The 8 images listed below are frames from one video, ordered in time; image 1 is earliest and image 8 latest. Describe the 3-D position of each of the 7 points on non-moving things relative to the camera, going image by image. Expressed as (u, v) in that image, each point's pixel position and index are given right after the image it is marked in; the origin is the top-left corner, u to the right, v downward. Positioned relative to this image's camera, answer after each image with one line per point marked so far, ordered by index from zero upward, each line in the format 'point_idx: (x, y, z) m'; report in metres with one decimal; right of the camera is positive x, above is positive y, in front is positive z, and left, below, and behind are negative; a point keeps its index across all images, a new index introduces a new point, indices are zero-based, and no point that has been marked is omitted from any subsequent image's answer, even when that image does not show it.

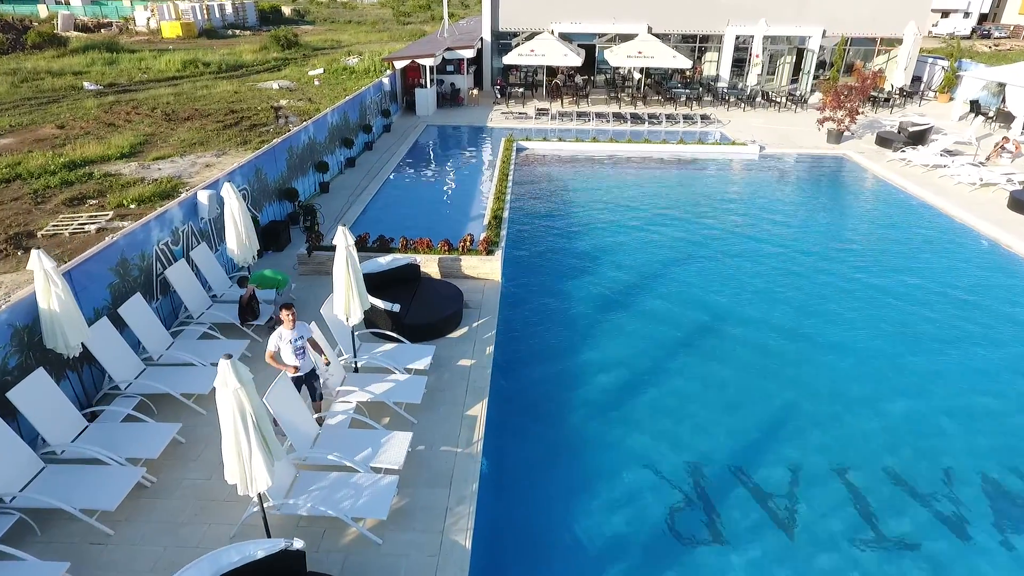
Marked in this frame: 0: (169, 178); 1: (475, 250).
0: (-9.7, +3.1, +17.5) m
1: (-0.7, +0.7, +11.2) m
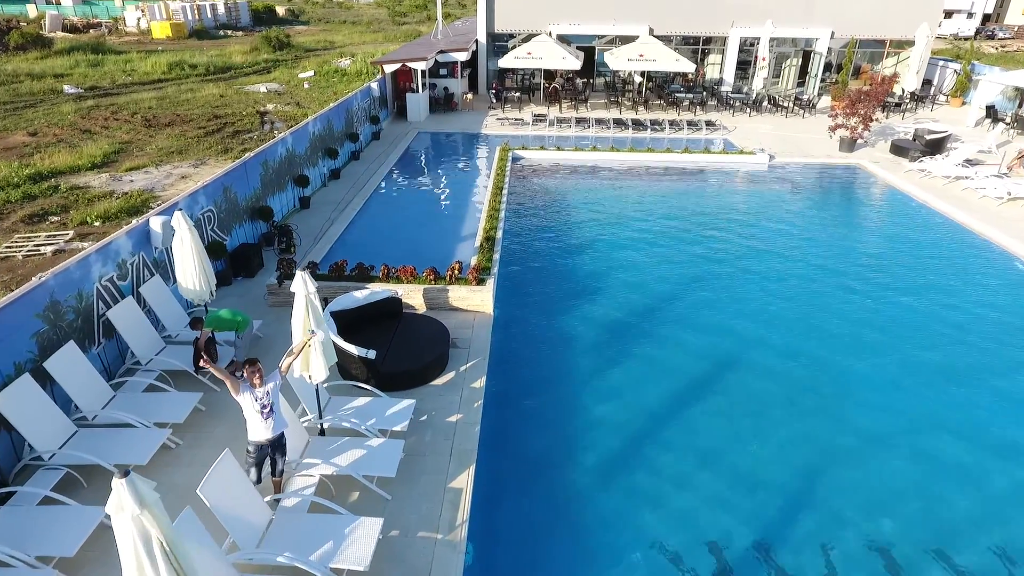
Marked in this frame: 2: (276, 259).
0: (-9.8, +2.6, +16.4) m
1: (-0.8, +0.1, +10.1) m
2: (-4.5, +0.5, +11.8) m
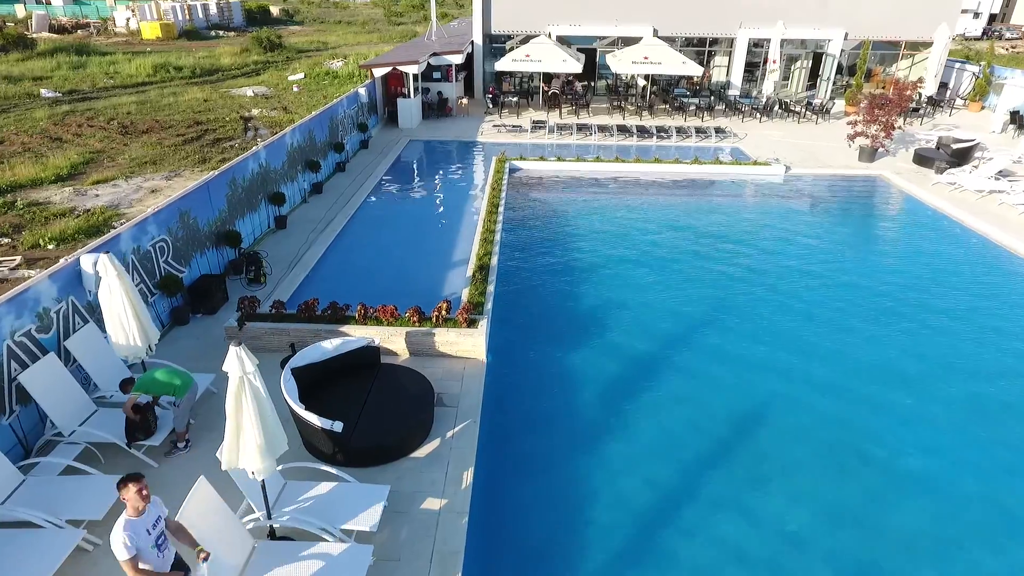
0: (-9.9, +2.0, +15.1) m
1: (-0.8, -0.5, +8.8) m
2: (-4.6, -0.1, +10.5) m
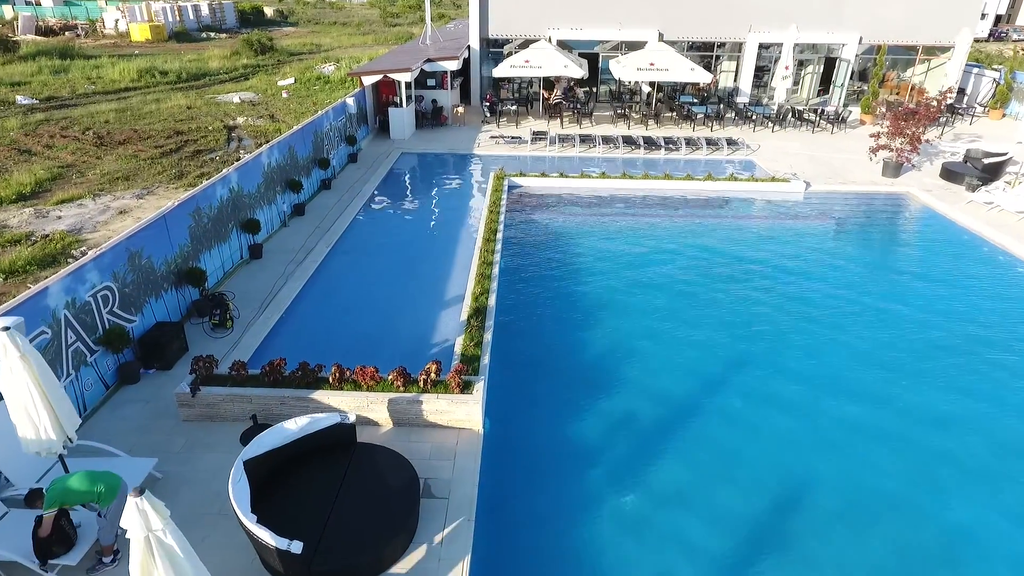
0: (-9.9, +1.3, +13.8) m
1: (-0.8, -1.2, +7.5) m
2: (-4.6, -0.8, +9.2) m
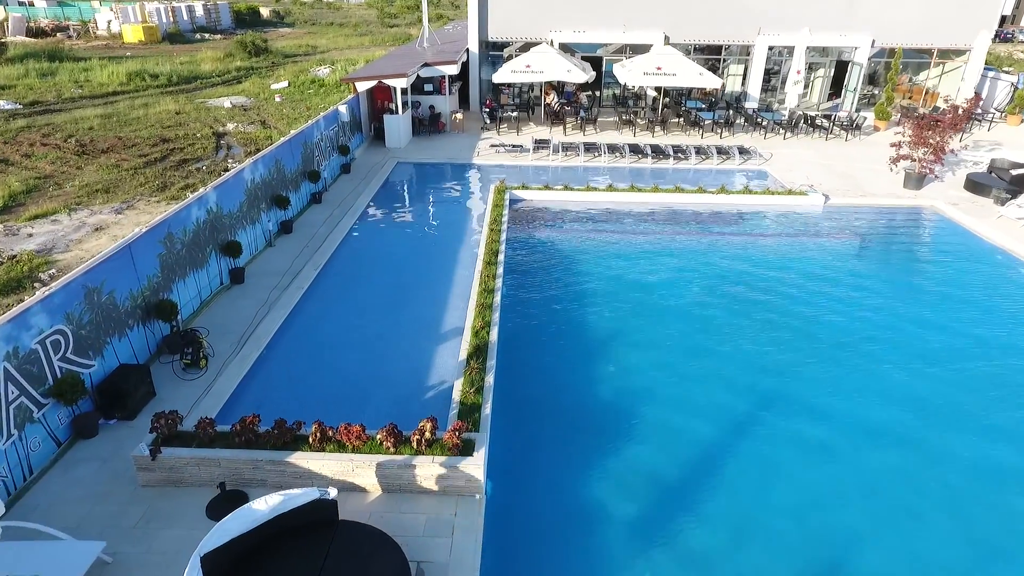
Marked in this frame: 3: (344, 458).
0: (-9.9, +0.8, +12.8) m
1: (-0.8, -1.6, +6.6) m
2: (-4.5, -1.3, +8.3) m
3: (-1.7, -1.8, +6.4) m
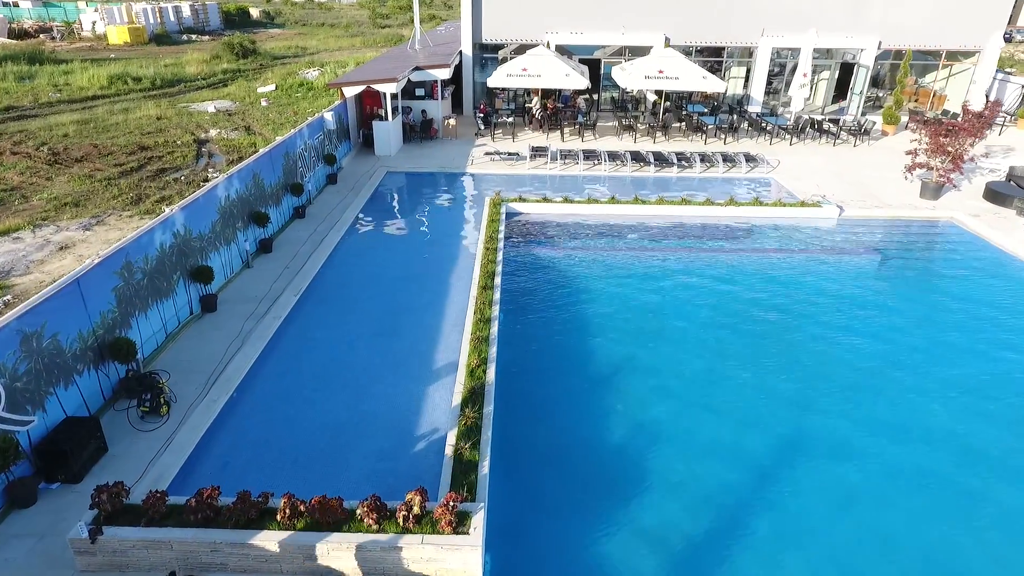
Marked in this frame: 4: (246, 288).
0: (-9.9, +0.3, +11.8) m
1: (-0.7, -2.1, +5.7) m
2: (-4.5, -1.8, +7.3) m
3: (-1.7, -2.2, +5.5) m
4: (-4.7, 0.0, +10.9) m
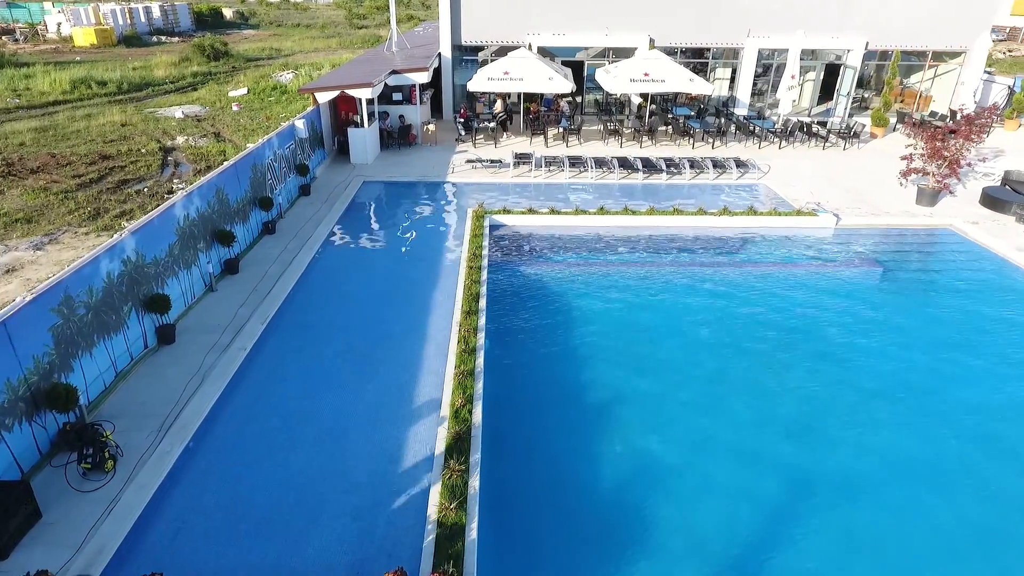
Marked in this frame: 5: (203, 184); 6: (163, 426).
0: (-10.2, -0.3, +10.8) m
1: (-0.8, -2.5, +4.9) m
2: (-4.6, -2.2, +6.4) m
3: (-1.8, -2.6, +4.7) m
4: (-4.9, -0.4, +10.0) m
5: (-5.3, +1.8, +10.6) m
6: (-4.2, -1.7, +7.6) m
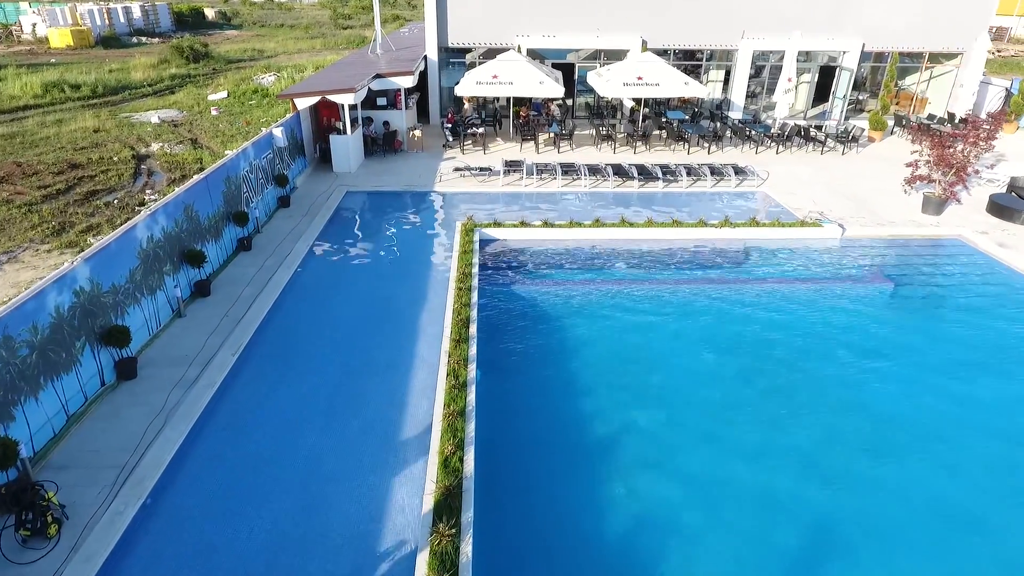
0: (-10.3, -0.7, +9.9) m
1: (-0.8, -2.8, +4.2) m
2: (-4.6, -2.6, +5.6) m
3: (-1.8, -3.0, +3.9) m
4: (-5.0, -0.9, +9.2) m
5: (-5.4, +1.4, +9.8) m
6: (-4.3, -2.1, +6.8) m
